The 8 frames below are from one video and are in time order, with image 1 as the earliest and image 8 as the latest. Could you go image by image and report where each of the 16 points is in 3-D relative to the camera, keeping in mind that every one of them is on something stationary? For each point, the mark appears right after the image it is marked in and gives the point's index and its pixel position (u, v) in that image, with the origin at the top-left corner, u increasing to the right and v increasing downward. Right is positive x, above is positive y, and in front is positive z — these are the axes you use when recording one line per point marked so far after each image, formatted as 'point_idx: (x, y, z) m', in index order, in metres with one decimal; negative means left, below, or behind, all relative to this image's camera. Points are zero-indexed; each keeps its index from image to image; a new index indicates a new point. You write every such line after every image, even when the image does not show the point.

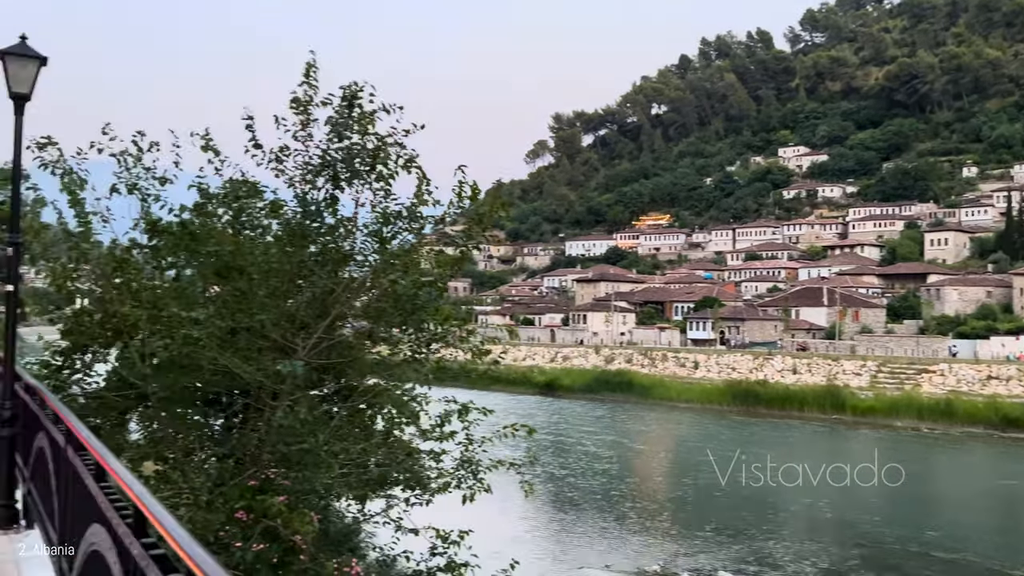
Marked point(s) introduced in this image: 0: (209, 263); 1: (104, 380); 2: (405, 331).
0: (-4.0, +0.3, +10.5) m
1: (-5.7, -1.3, +11.0) m
2: (-1.7, -0.6, +11.3) m
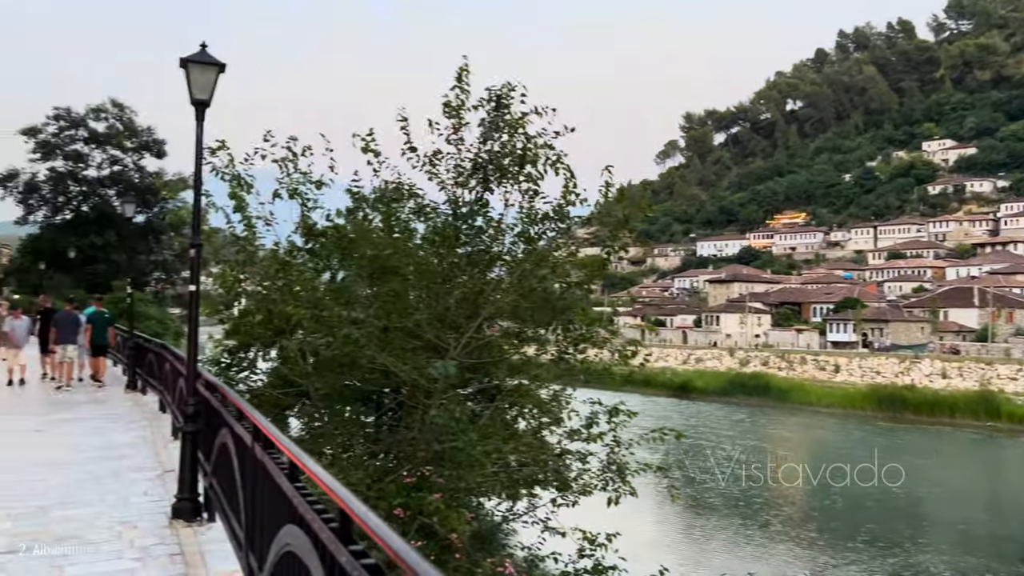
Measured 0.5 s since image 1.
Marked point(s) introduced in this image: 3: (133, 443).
0: (-2.0, +0.3, +10.8) m
1: (-3.6, -1.3, +11.6) m
2: (+0.5, -0.6, +11.1) m
3: (-4.4, -1.9, +9.3) m
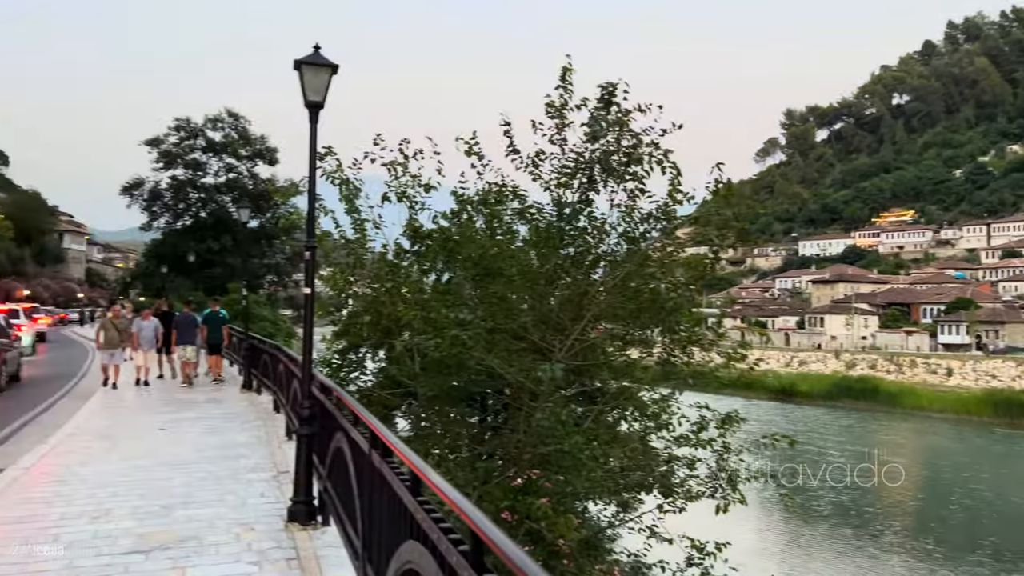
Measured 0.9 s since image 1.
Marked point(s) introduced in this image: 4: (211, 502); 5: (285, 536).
0: (-0.6, +0.3, +10.7) m
1: (-2.0, -1.3, +11.7) m
2: (+1.9, -0.6, +10.8) m
3: (-3.1, -1.9, +9.6) m
4: (-2.5, -1.8, +6.7) m
5: (-1.7, -1.9, +5.9) m
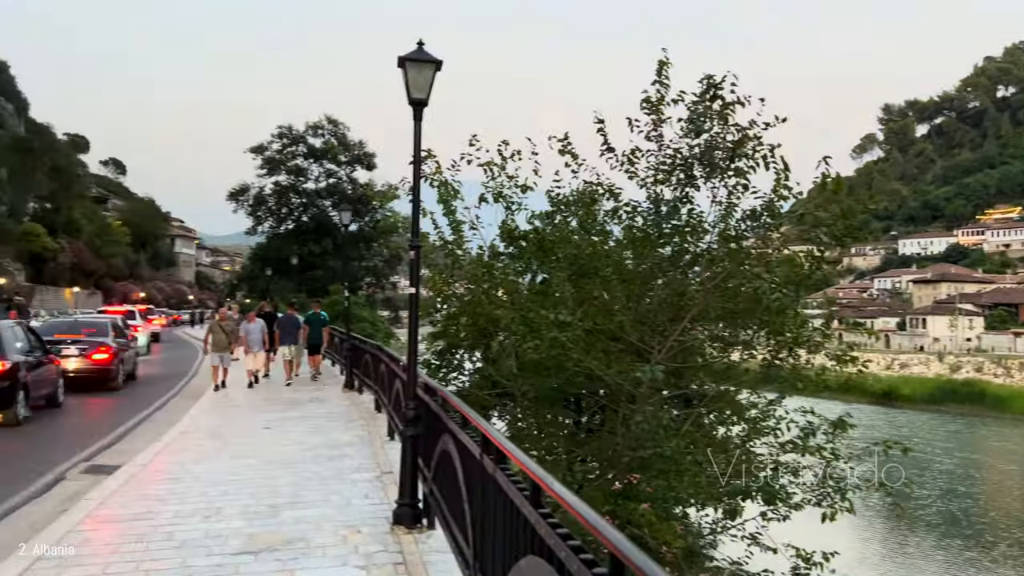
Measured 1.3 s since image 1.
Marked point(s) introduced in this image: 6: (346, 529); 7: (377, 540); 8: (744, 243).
0: (+0.7, +0.3, +10.6) m
1: (-0.6, -1.3, +11.7) m
2: (+3.2, -0.6, +10.3) m
3: (-1.9, -1.9, +9.7) m
4: (-1.6, -1.8, +6.8) m
5: (-0.9, -1.9, +5.9) m
6: (-1.3, -1.8, +6.1) m
7: (-1.0, -1.8, +5.8) m
8: (+3.0, +0.6, +10.2) m
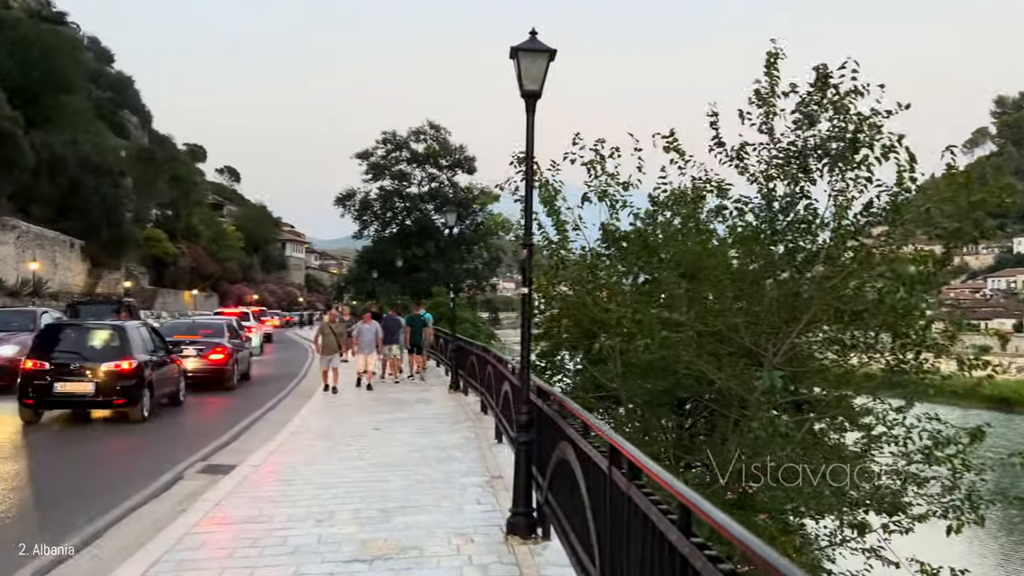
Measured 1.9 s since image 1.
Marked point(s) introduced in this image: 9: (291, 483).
0: (+2.1, +0.3, +10.2) m
1: (+0.9, -1.3, +11.5) m
2: (+4.6, -0.6, +9.6) m
3: (-0.7, -1.9, +9.7) m
4: (-0.7, -1.8, +6.7) m
5: (-0.1, -1.9, +5.7) m
6: (-0.4, -1.8, +6.0) m
7: (-0.2, -1.8, +5.7) m
8: (+4.3, +0.6, +9.5) m
9: (-2.1, -1.9, +7.6) m
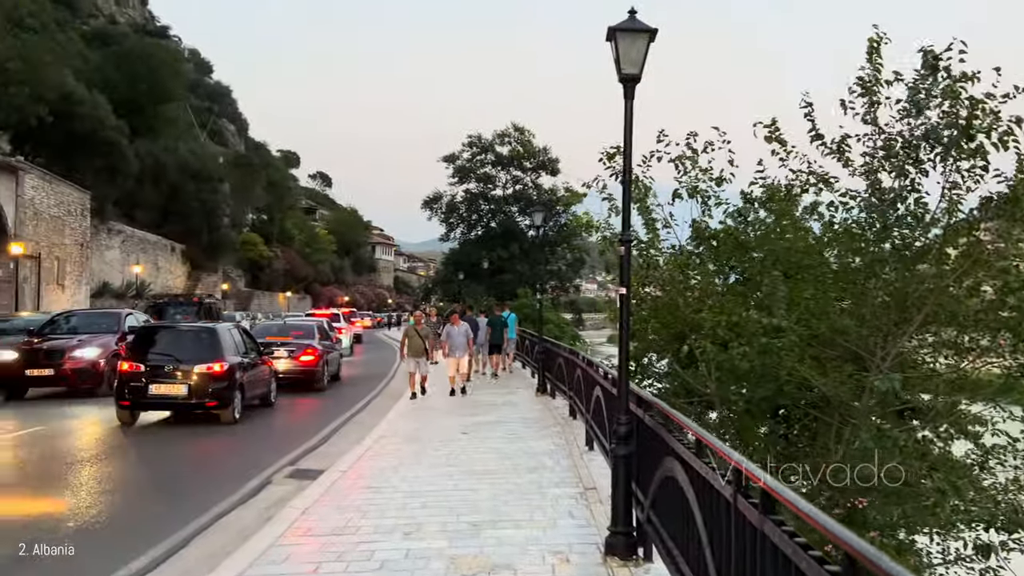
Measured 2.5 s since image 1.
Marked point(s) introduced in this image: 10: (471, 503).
0: (+3.2, +0.3, +9.7) m
1: (+2.2, -1.3, +11.1) m
2: (+5.6, -0.6, +8.8) m
3: (+0.4, -1.9, +9.5) m
4: (0.0, -1.9, +6.5) m
5: (+0.6, -1.9, +5.5) m
6: (+0.2, -1.8, +5.7) m
7: (+0.5, -1.8, +5.4) m
8: (+5.3, +0.6, +8.8) m
9: (-1.3, -1.9, +7.5) m
10: (-0.4, -1.9, +7.1) m
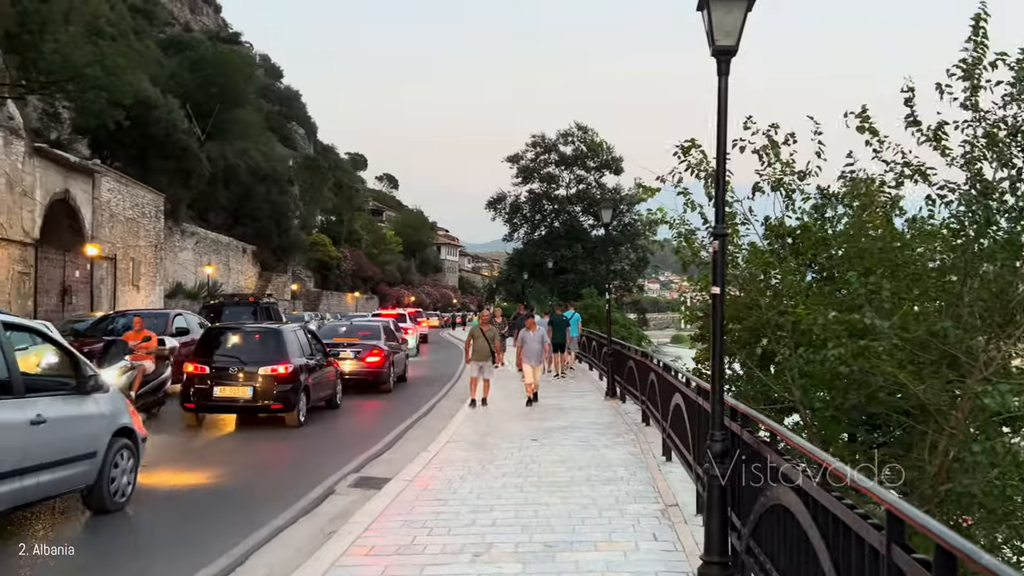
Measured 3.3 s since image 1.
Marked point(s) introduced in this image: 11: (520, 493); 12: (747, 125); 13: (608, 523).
0: (+4.0, +0.3, +9.1) m
1: (+3.1, -1.3, +10.6) m
2: (+6.3, -0.5, +8.0) m
3: (+1.2, -1.9, +9.1) m
4: (+0.6, -1.9, +6.1) m
5: (+1.0, -1.9, +5.1) m
6: (+0.7, -1.8, +5.4) m
7: (+0.9, -1.8, +5.1) m
8: (+6.1, +0.6, +8.0) m
9: (-0.6, -1.9, +7.3) m
10: (+0.2, -1.9, +6.8) m
11: (0.0, -1.9, +7.7) m
12: (+3.0, +2.0, +10.1) m
13: (+0.7, -1.9, +6.7) m
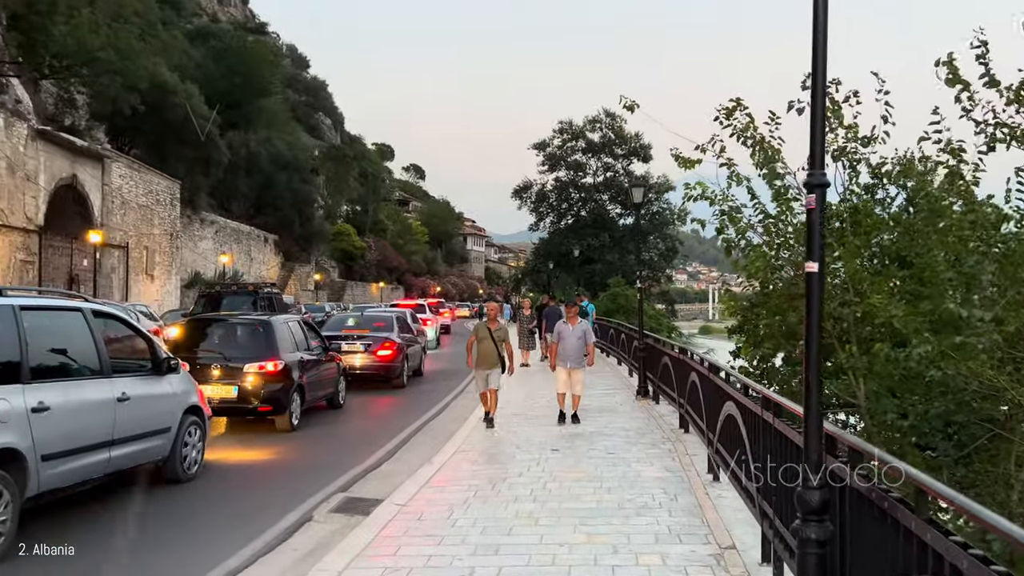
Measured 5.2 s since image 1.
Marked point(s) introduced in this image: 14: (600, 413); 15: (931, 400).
0: (+4.2, +0.4, +8.0) m
1: (+3.4, -1.2, +9.5) m
2: (+6.5, -0.4, +6.9) m
3: (+1.4, -1.8, +8.1) m
4: (+0.7, -1.8, +5.2) m
5: (+1.1, -1.8, +4.1) m
6: (+0.8, -1.8, +4.4) m
7: (+1.0, -1.8, +4.1) m
8: (+6.2, +0.7, +6.9) m
9: (-0.5, -1.8, +6.4) m
10: (+0.4, -1.8, +5.8) m
11: (+0.2, -1.8, +6.8) m
12: (+3.2, +2.2, +9.1) m
13: (+0.9, -1.8, +5.8) m
14: (+1.4, -2.0, +13.5) m
15: (+4.0, -1.0, +7.8) m
